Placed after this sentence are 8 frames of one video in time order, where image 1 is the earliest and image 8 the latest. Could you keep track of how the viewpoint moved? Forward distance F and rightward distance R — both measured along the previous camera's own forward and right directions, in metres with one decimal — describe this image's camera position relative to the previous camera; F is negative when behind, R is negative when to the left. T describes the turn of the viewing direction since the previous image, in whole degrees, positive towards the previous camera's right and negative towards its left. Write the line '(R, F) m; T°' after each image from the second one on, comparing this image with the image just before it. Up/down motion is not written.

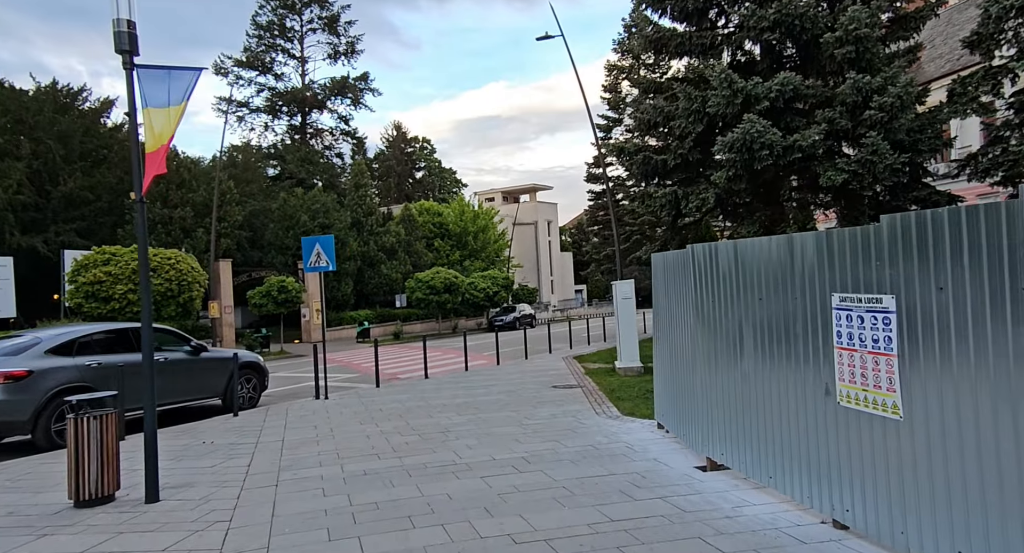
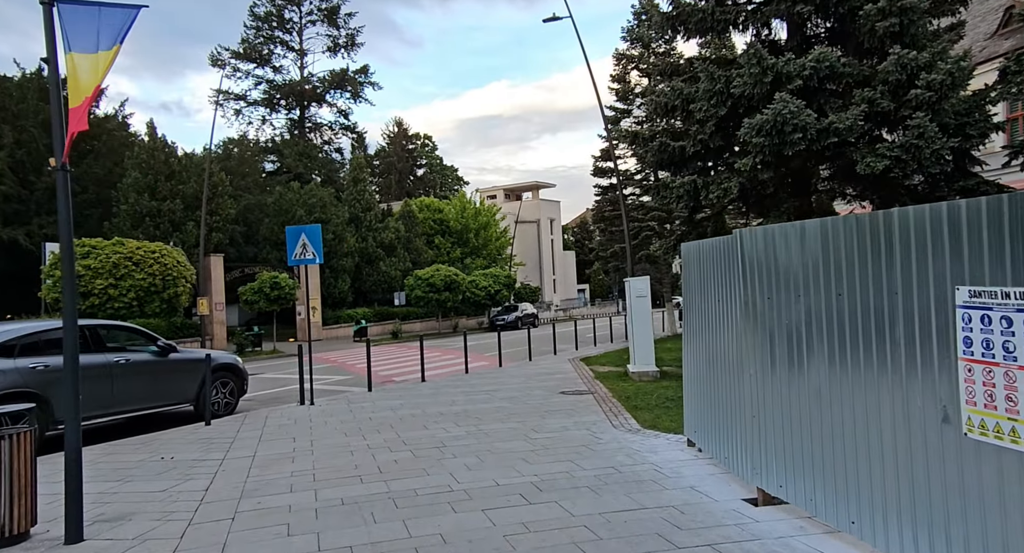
(-0.1, +1.3) m; 0°
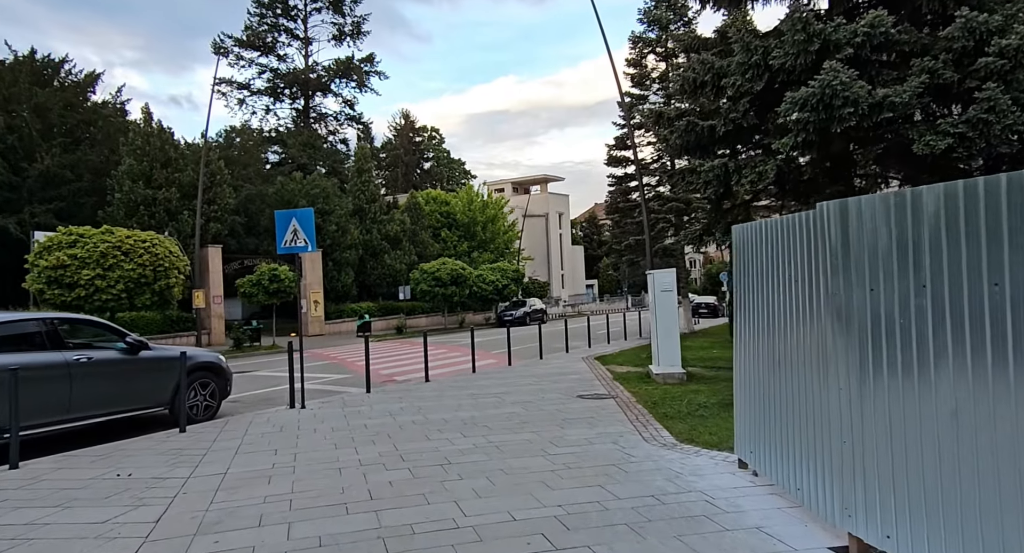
(-0.1, +1.3) m; 0°
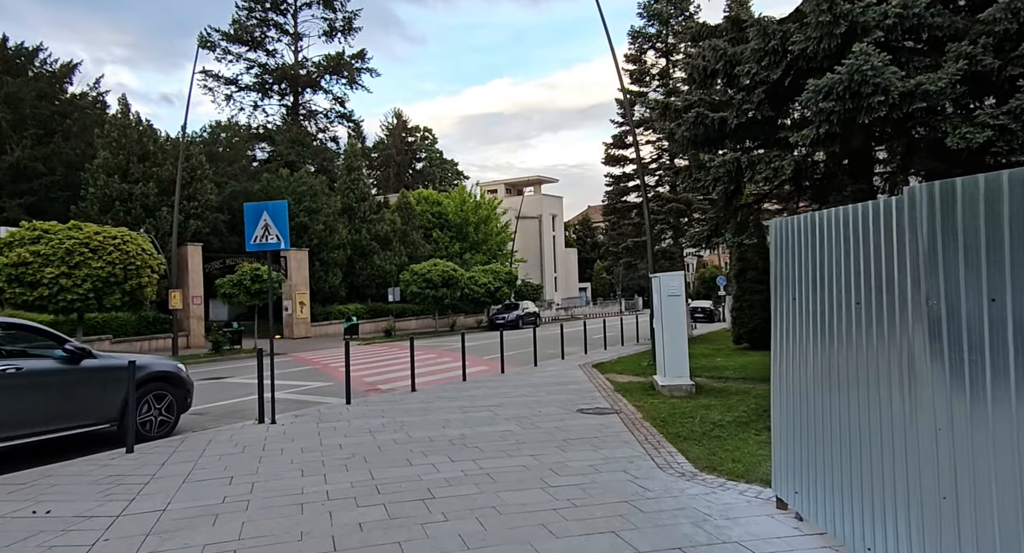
(0.0, +1.1) m; +1°
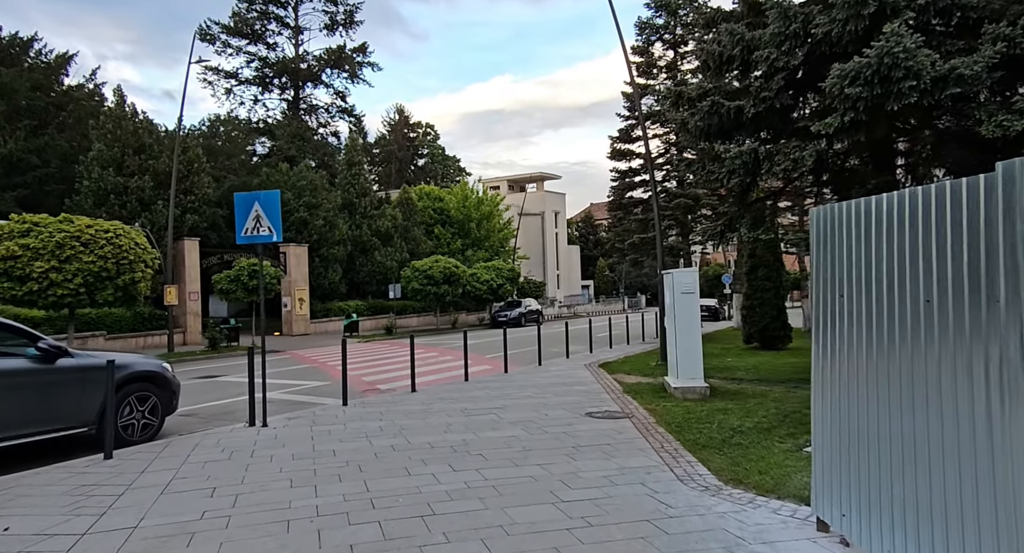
(-0.1, +0.6) m; 0°
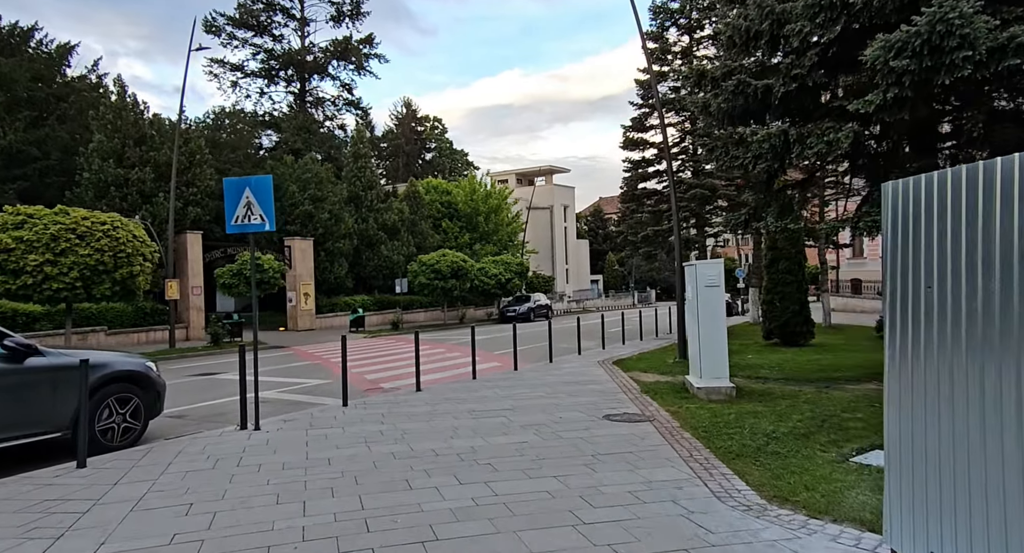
(0.0, +0.8) m; -1°
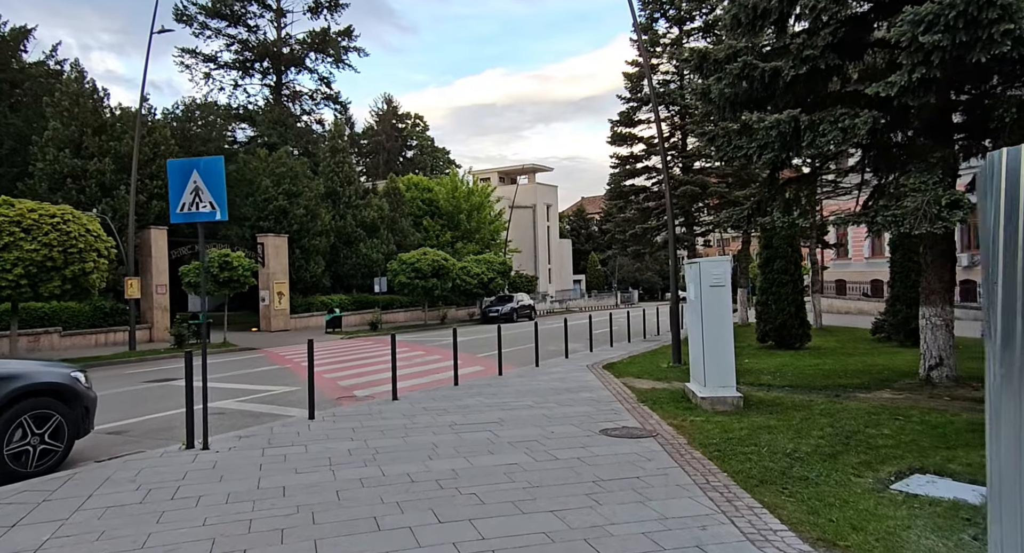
(-0.1, +1.1) m; +1°
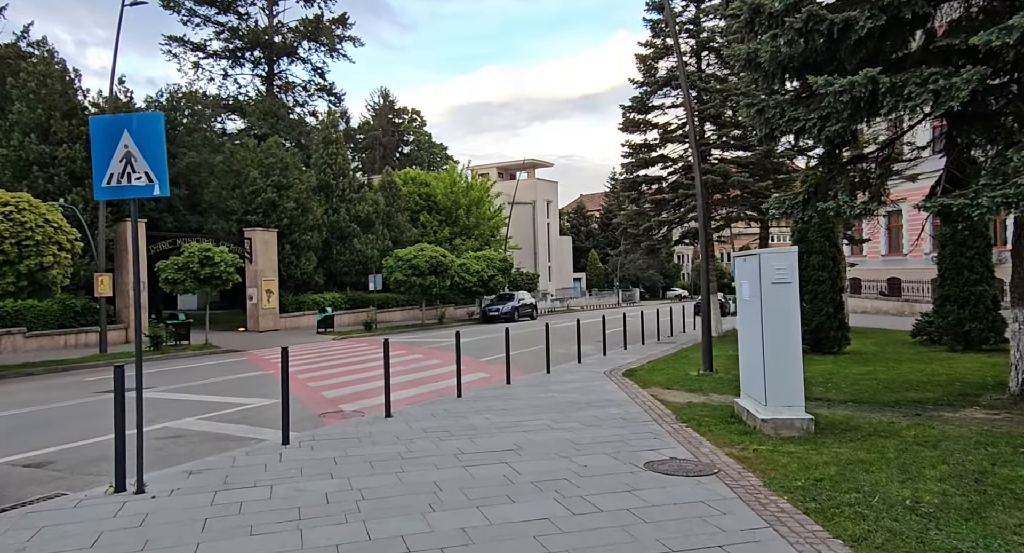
(-0.2, +1.9) m; 0°
